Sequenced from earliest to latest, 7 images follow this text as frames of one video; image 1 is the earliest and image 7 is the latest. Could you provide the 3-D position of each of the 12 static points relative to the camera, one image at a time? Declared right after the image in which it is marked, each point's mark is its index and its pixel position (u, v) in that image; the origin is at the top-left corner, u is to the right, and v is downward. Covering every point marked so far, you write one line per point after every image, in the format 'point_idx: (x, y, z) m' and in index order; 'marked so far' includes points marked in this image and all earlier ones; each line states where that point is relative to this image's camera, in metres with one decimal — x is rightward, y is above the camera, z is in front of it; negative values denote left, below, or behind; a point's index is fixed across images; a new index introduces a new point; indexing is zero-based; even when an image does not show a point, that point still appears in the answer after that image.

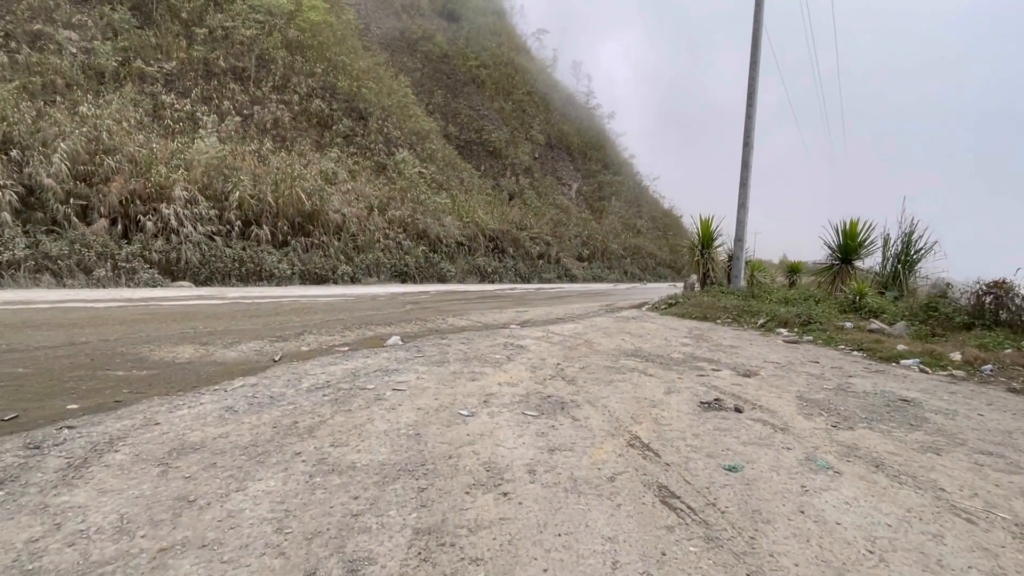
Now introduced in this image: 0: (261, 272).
0: (-4.7, +0.3, +10.6) m
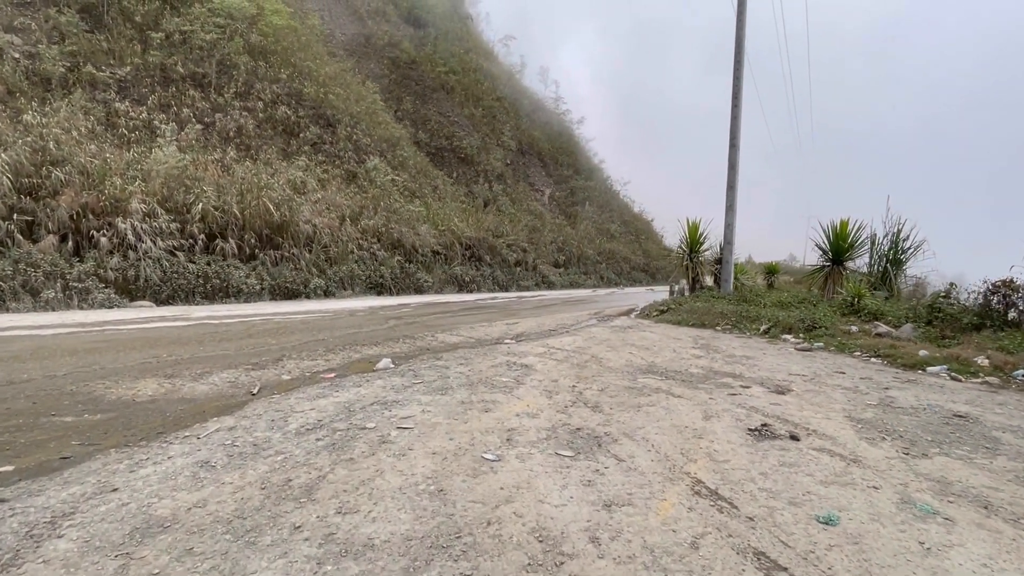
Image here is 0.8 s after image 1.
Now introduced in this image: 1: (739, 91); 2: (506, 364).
0: (-5.0, 0.0, +9.9) m
1: (+3.7, +3.2, +9.2) m
2: (0.0, -0.6, +4.4) m
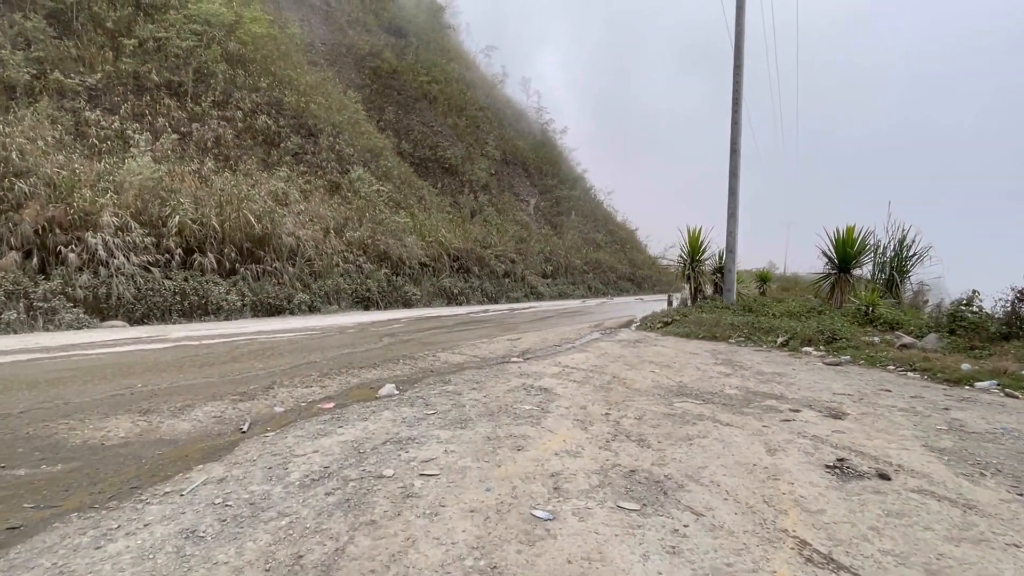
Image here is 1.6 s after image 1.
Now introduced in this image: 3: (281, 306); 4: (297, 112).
0: (-5.0, -0.3, +9.4) m
1: (+3.6, +3.1, +9.0) m
2: (+0.1, -0.7, +4.0) m
3: (-4.3, -0.3, +10.6) m
4: (-6.7, +5.5, +17.7) m
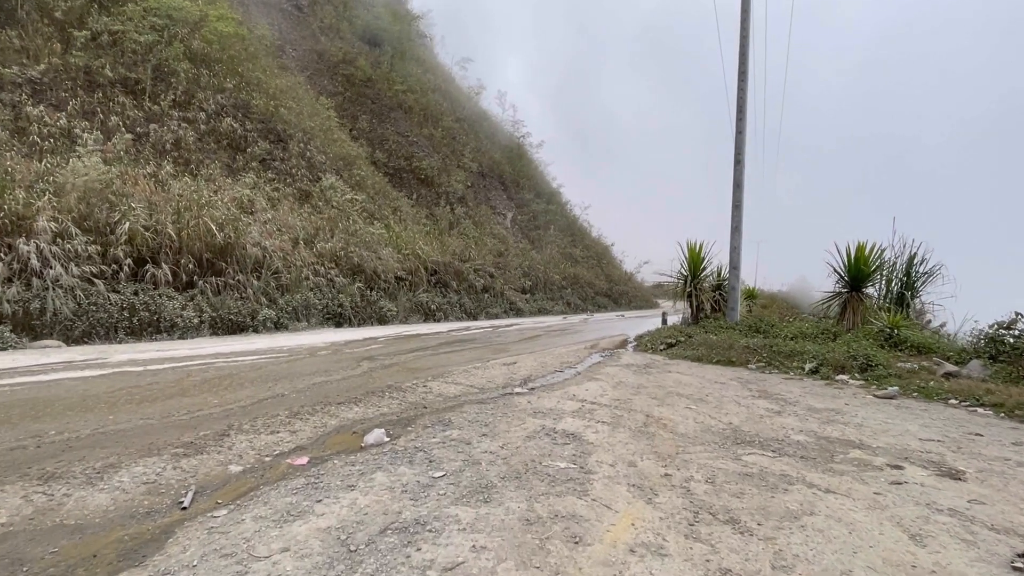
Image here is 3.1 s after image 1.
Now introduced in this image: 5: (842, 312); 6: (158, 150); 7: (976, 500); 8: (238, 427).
0: (-5.2, -0.5, +8.4) m
1: (+3.5, +2.8, +8.5) m
2: (+0.2, -0.8, +3.3) m
3: (-4.5, -0.6, +9.6) m
4: (-7.3, +5.1, +16.7) m
5: (+4.7, -0.3, +8.1) m
6: (-7.9, +3.1, +12.7) m
7: (+1.9, -0.9, +2.3) m
8: (-1.6, -0.8, +3.4) m
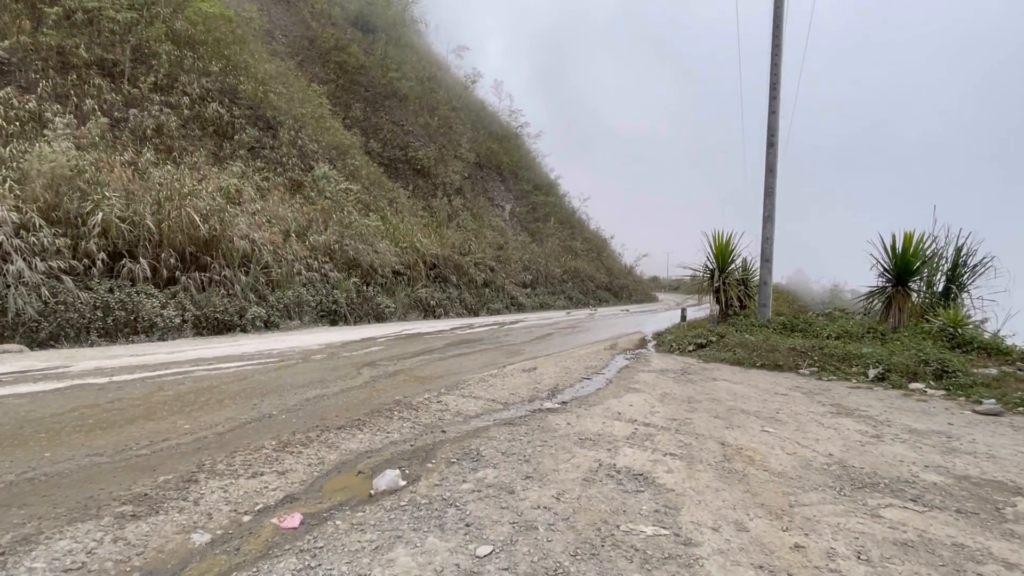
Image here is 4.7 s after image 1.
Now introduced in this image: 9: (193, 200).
0: (-5.0, -0.5, +7.6) m
1: (+3.6, +2.9, +7.8) m
2: (+0.4, -0.8, +2.5) m
3: (-4.4, -0.5, +8.8) m
4: (-7.2, +5.2, +15.9) m
5: (+4.8, -0.3, +7.4) m
6: (-7.8, +3.2, +11.8) m
7: (+2.1, -0.9, +1.6) m
8: (-1.4, -0.8, +2.6) m
9: (-5.6, +1.5, +9.9) m
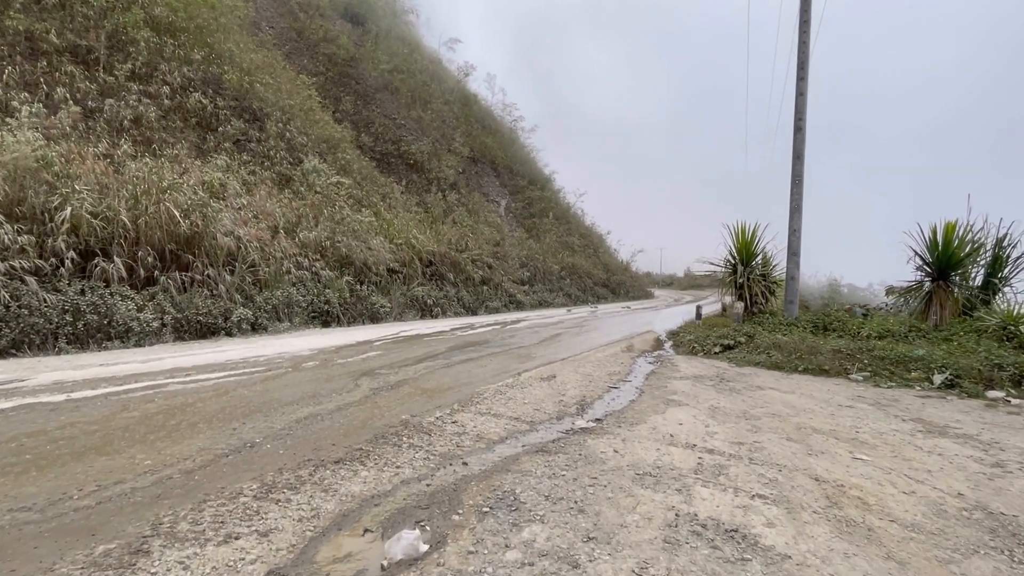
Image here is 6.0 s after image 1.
0: (-4.9, -0.5, +6.9) m
1: (+3.7, +2.9, +7.3) m
2: (+0.6, -0.8, +1.9) m
3: (-4.3, -0.5, +8.2) m
4: (-7.3, +5.2, +15.1) m
5: (+5.0, -0.2, +6.9) m
6: (-7.8, +3.1, +11.1) m
7: (+2.3, -0.8, +1.0) m
8: (-1.2, -0.8, +2.0) m
9: (-5.5, +1.5, +9.2) m
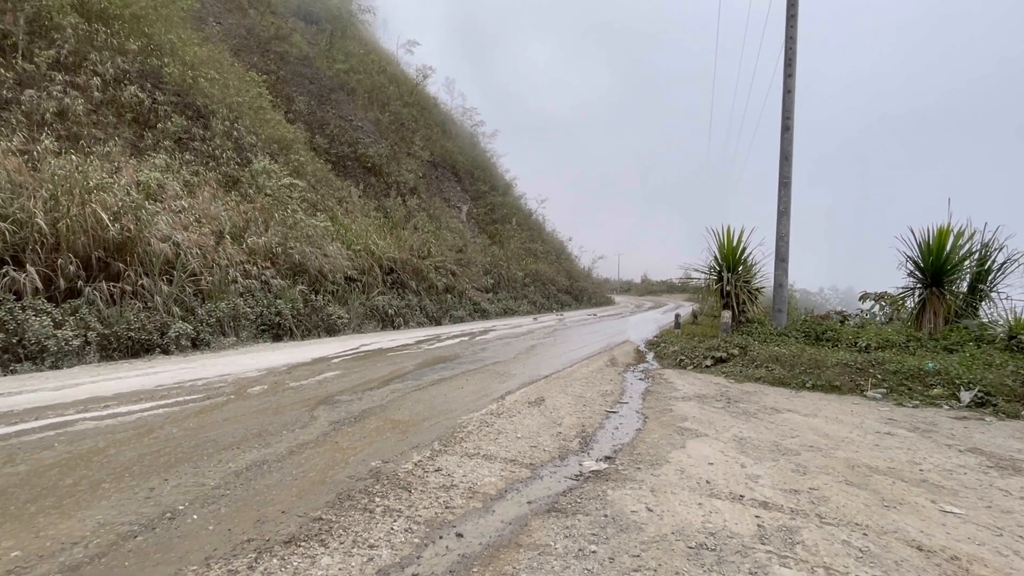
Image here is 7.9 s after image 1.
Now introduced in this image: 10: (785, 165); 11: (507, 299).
0: (-5.2, -0.6, +5.9) m
1: (+3.4, +2.8, +6.9) m
2: (+0.7, -0.9, +1.4) m
3: (-4.6, -0.7, +7.2) m
4: (-8.2, +5.0, +14.0) m
5: (+4.7, -0.3, +6.6) m
6: (-8.4, +2.9, +9.9) m
7: (+2.5, -0.9, +0.6) m
8: (-1.1, -0.9, +1.3) m
9: (-5.9, +1.3, +8.2) m
10: (+3.3, +1.5, +7.0) m
11: (-0.1, -0.4, +20.0) m
